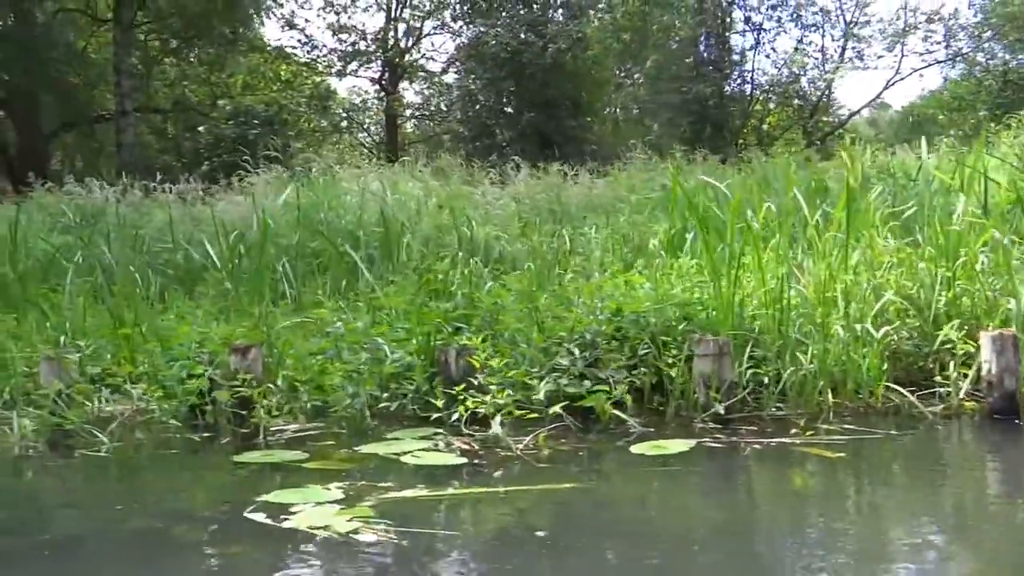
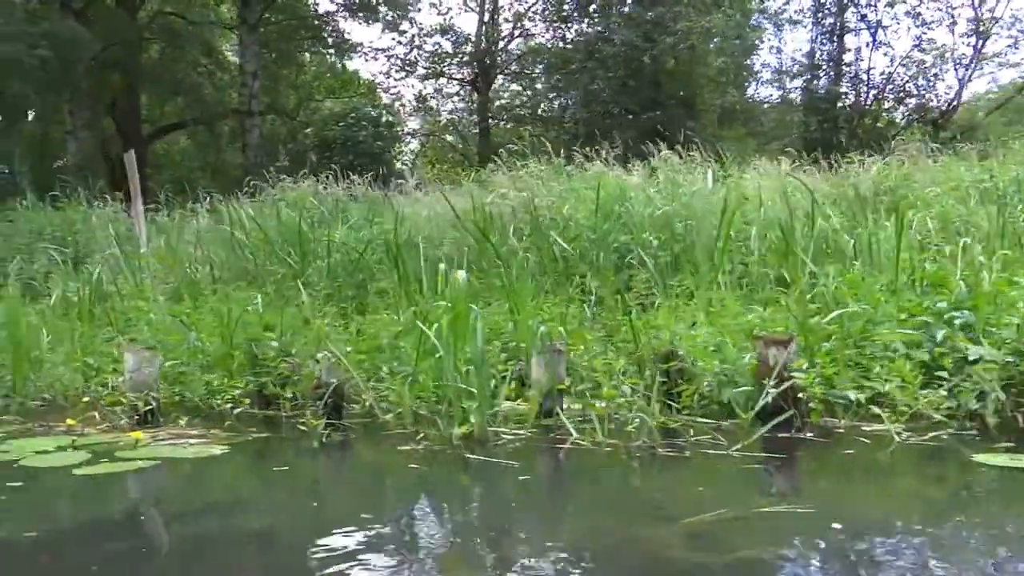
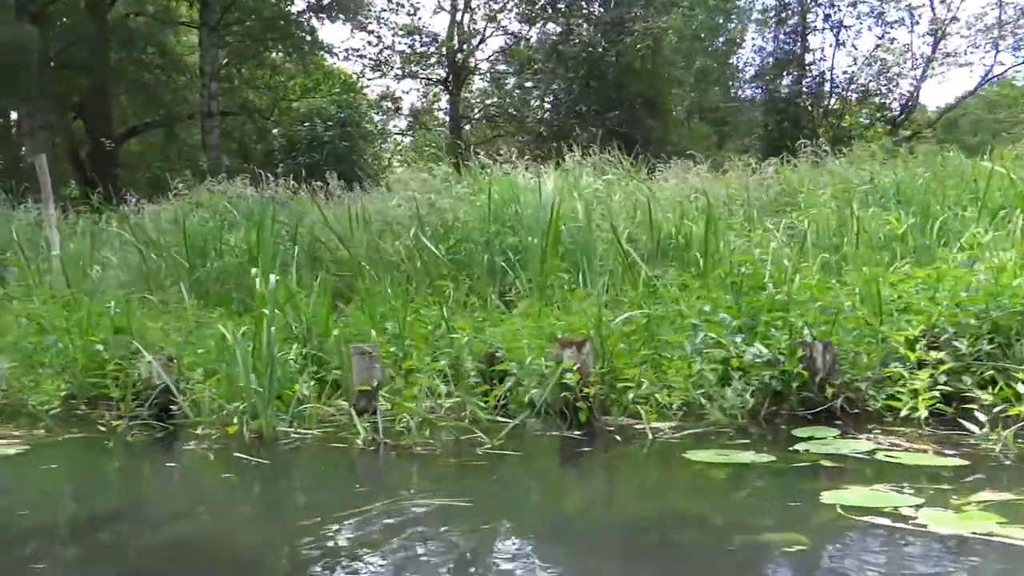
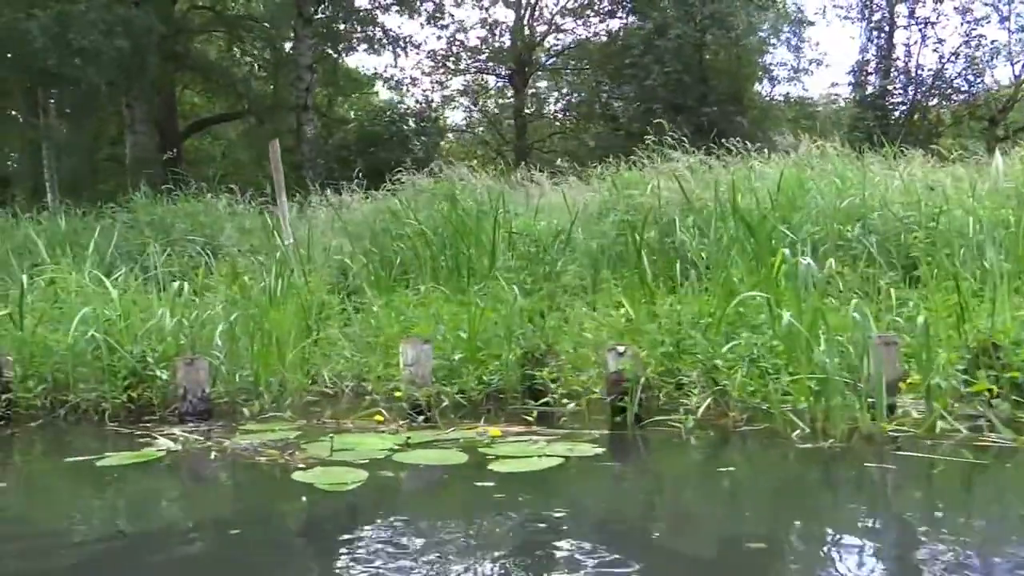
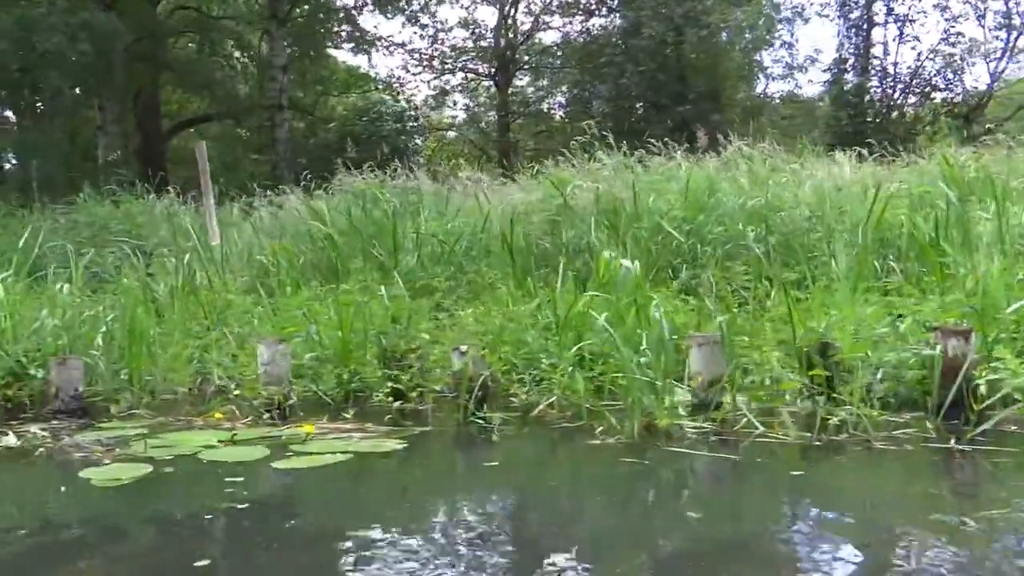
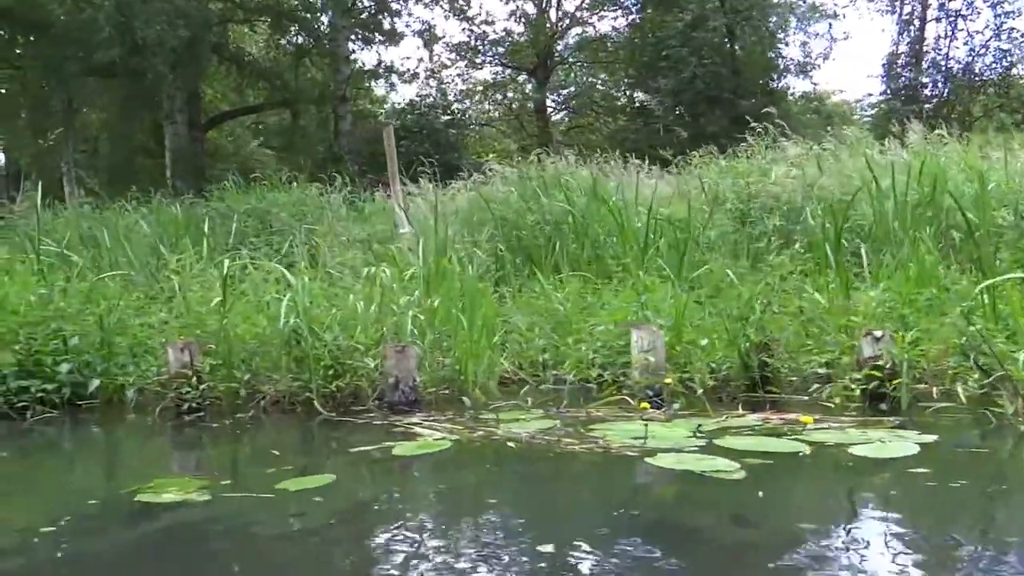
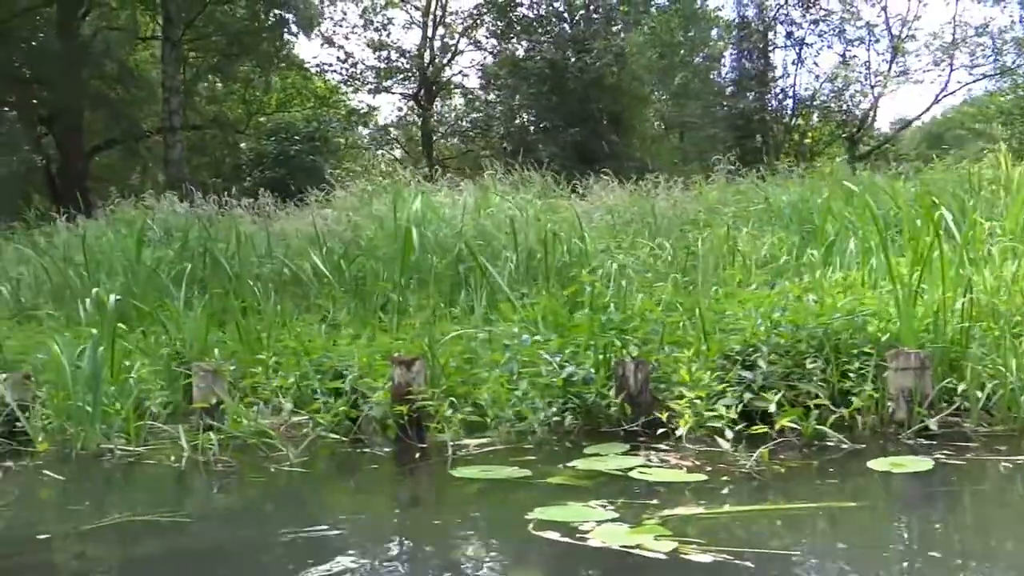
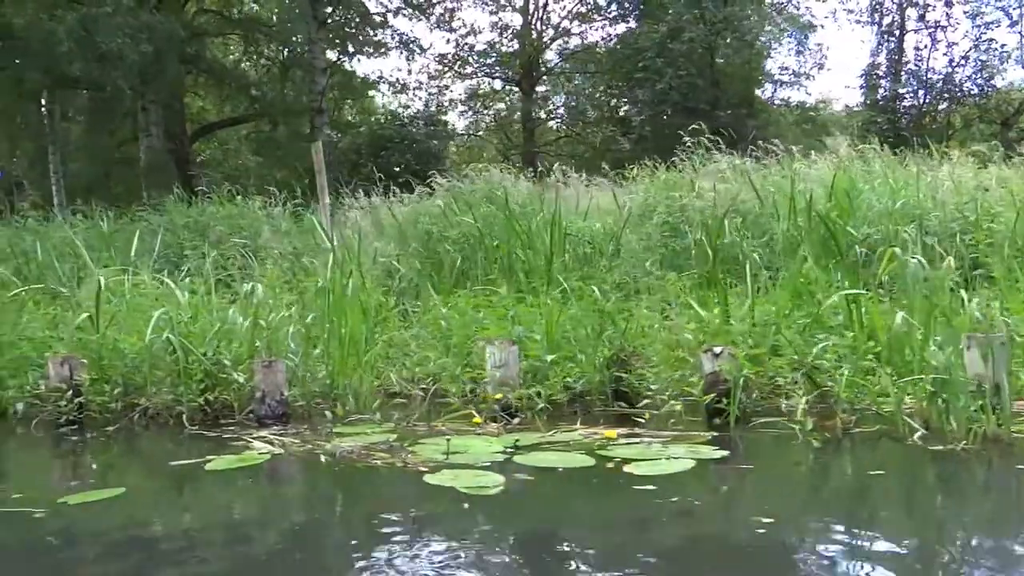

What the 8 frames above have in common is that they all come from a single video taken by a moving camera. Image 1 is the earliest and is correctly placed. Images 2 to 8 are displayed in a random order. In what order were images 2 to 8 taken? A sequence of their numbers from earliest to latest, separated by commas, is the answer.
7, 3, 2, 5, 4, 8, 6
